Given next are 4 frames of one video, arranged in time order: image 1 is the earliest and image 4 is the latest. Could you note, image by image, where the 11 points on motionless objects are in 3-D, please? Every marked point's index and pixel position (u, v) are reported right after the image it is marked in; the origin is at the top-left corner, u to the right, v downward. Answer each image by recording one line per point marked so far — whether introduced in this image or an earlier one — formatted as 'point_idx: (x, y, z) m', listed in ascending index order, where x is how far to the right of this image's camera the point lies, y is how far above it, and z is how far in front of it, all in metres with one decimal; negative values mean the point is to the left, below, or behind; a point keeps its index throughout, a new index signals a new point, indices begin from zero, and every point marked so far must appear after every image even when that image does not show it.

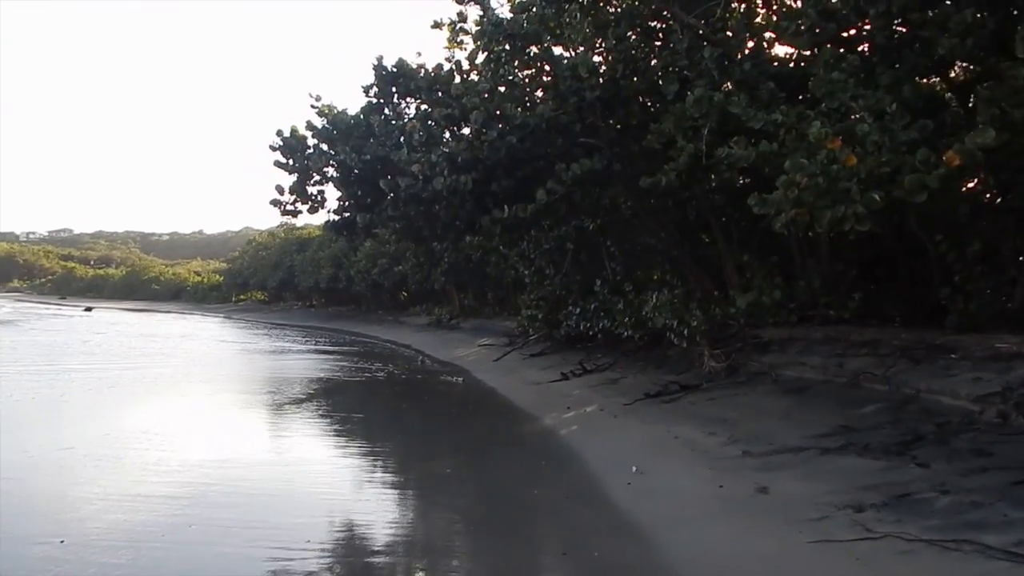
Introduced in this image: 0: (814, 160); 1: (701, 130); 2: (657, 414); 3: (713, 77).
0: (+3.0, +1.3, +9.4) m
1: (+2.6, +2.2, +12.7) m
2: (+1.8, -1.6, +11.5) m
3: (+2.7, +2.9, +12.7) m
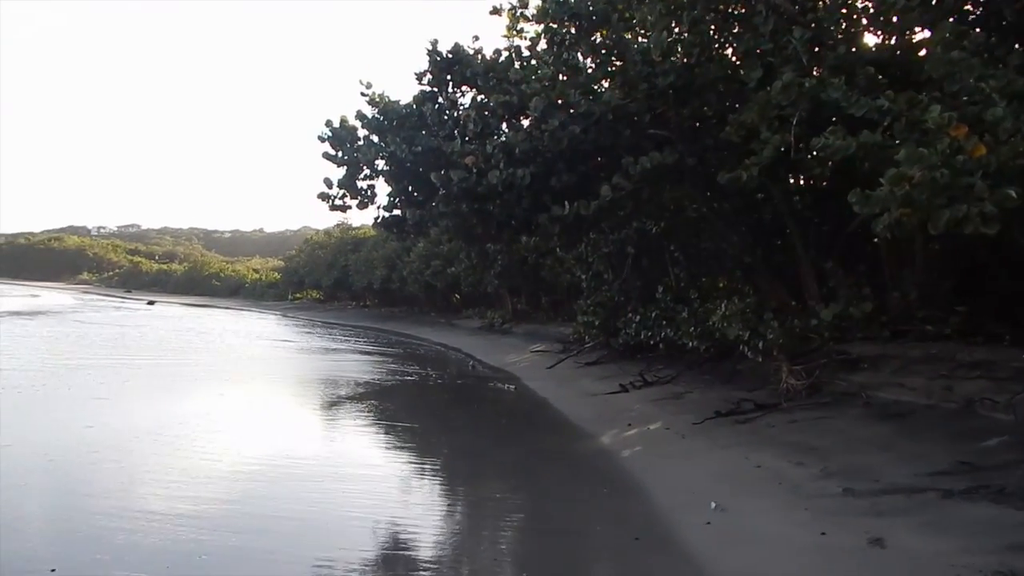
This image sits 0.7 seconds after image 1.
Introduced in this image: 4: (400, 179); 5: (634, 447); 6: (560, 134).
0: (+3.6, +1.2, +8.1) m
1: (+3.4, +2.0, +11.4) m
2: (+2.4, -1.6, +10.2) m
3: (+3.6, +2.8, +11.3) m
4: (-1.7, +1.7, +14.3) m
5: (+1.4, -1.9, +10.9) m
6: (+0.6, +2.1, +12.6) m
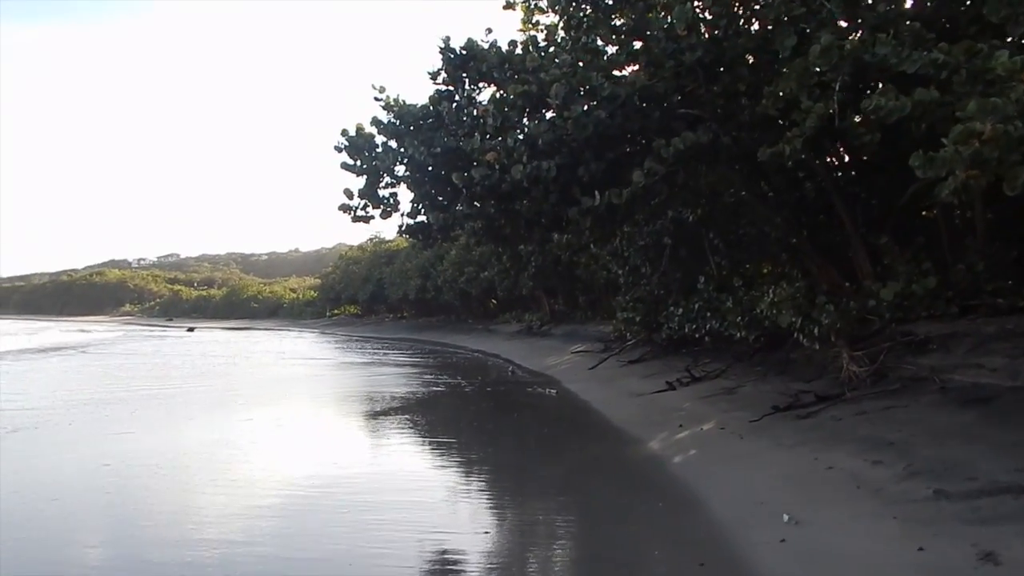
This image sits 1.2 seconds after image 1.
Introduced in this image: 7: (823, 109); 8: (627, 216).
0: (+3.8, +1.4, +7.2) m
1: (+3.6, +2.3, +10.5) m
2: (+2.8, -1.5, +9.3) m
3: (+3.7, +3.0, +10.4) m
4: (-1.3, +1.6, +13.5) m
5: (+1.9, -1.8, +10.1) m
6: (+0.9, +2.2, +11.8) m
7: (+3.4, +2.0, +10.2) m
8: (+1.7, +1.1, +13.8) m
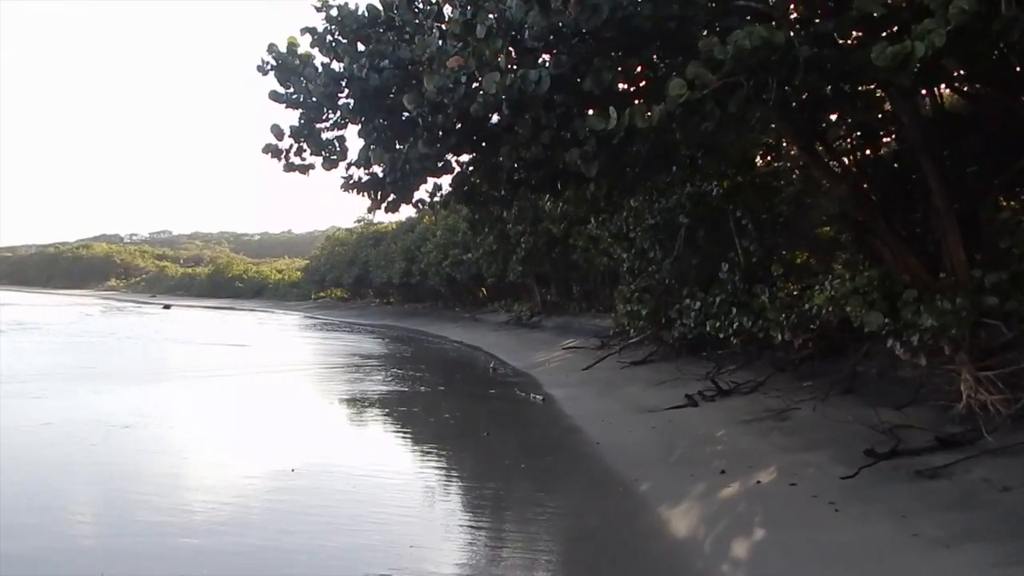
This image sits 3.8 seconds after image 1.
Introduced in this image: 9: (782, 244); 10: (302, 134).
0: (+3.6, +1.5, +3.2) m
1: (+3.4, +2.4, +6.6) m
2: (+2.5, -1.3, +5.4) m
3: (+3.5, +3.1, +6.5) m
4: (-1.5, +1.9, +9.6) m
5: (+1.6, -1.6, +6.2) m
6: (+0.7, +2.4, +7.8) m
7: (+3.2, +2.1, +6.2) m
8: (+1.4, +1.3, +9.8) m
9: (+4.2, +0.7, +13.9) m
10: (-2.5, +1.8, +10.4) m
